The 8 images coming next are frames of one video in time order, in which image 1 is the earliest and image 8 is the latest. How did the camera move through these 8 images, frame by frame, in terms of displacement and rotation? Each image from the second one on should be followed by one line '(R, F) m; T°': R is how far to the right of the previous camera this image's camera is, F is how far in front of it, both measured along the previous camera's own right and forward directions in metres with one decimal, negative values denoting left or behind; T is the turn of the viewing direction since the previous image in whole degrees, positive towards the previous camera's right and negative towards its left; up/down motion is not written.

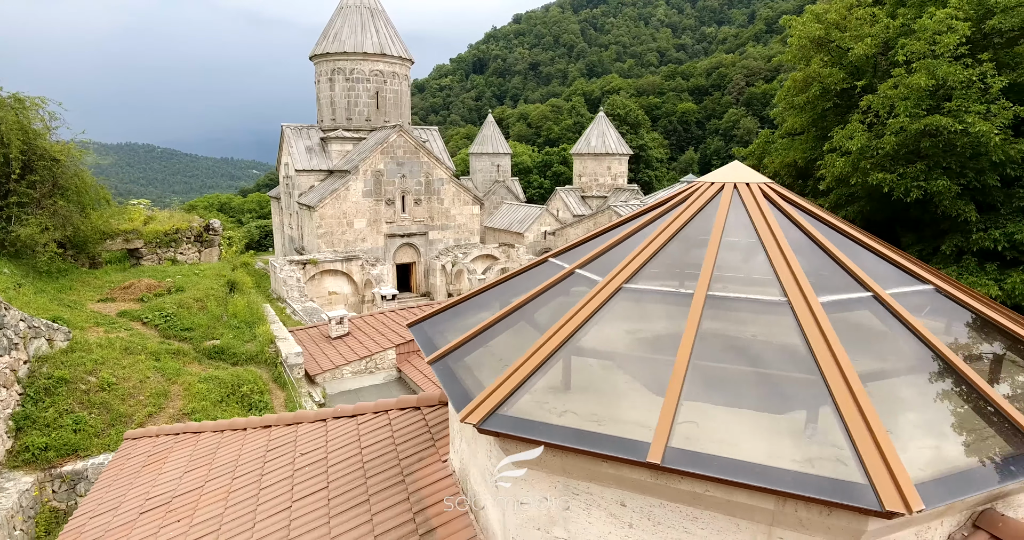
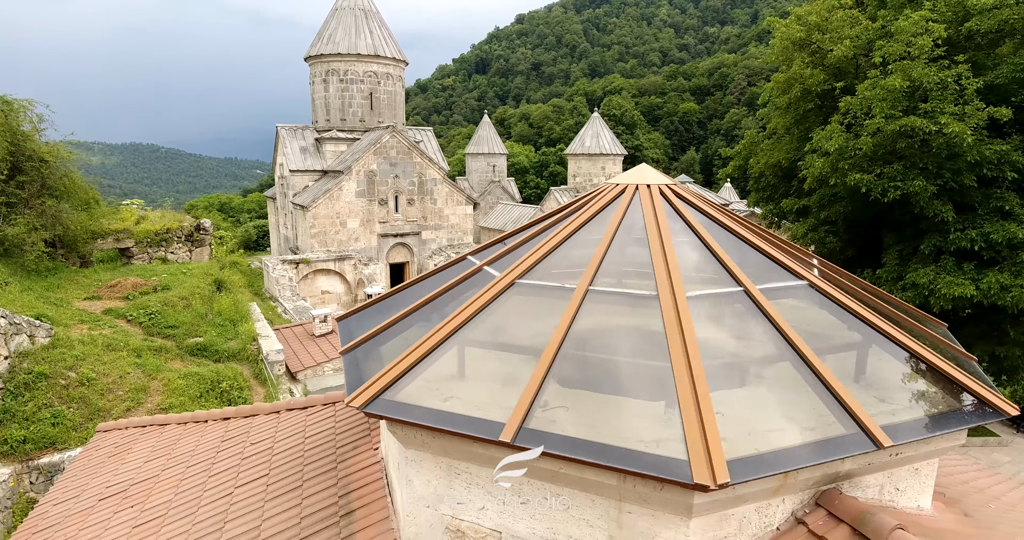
(+0.5, -0.2) m; 0°
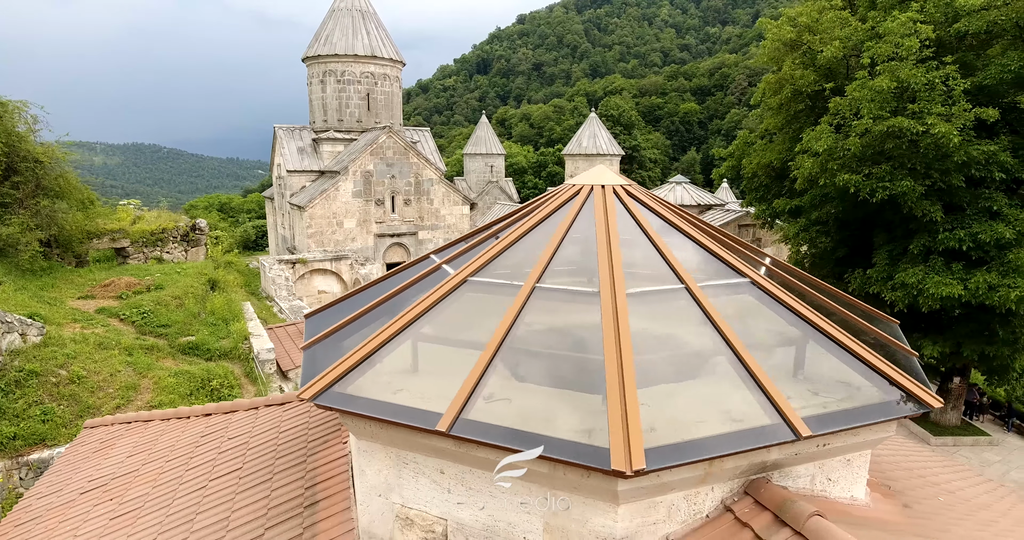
(+0.2, -0.1) m; 0°
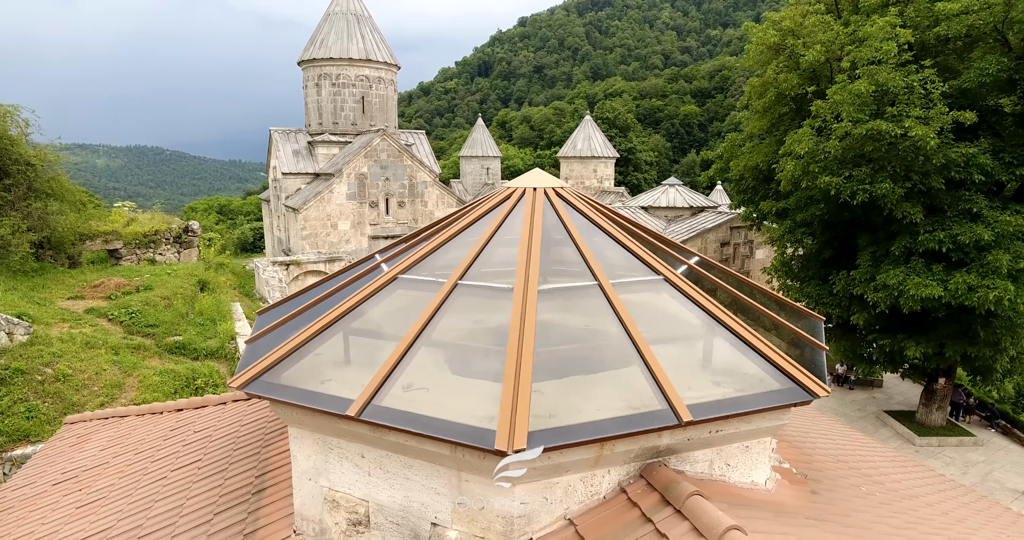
(+0.4, -0.1) m; 0°
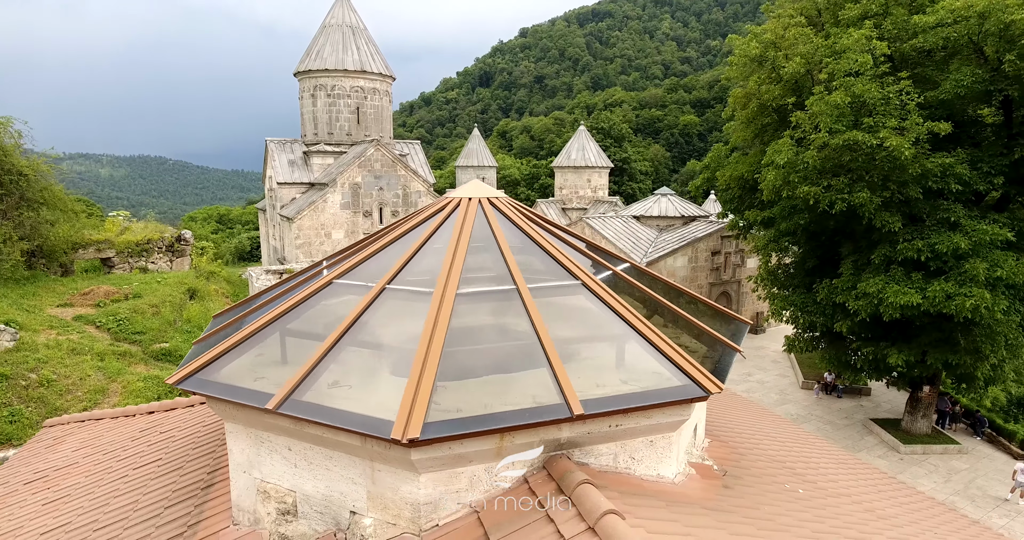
(+0.4, -0.2) m; 0°
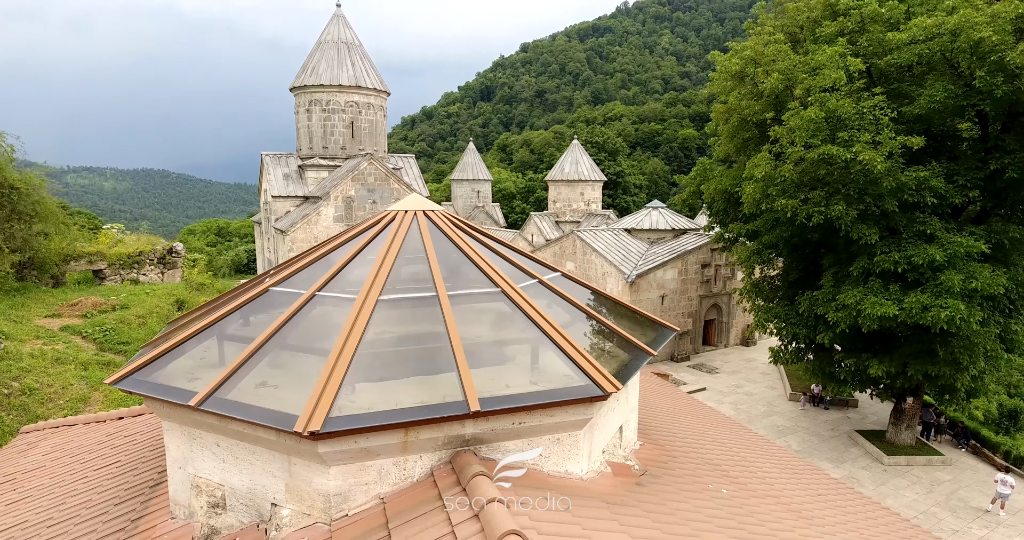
(+0.4, -0.2) m; 0°
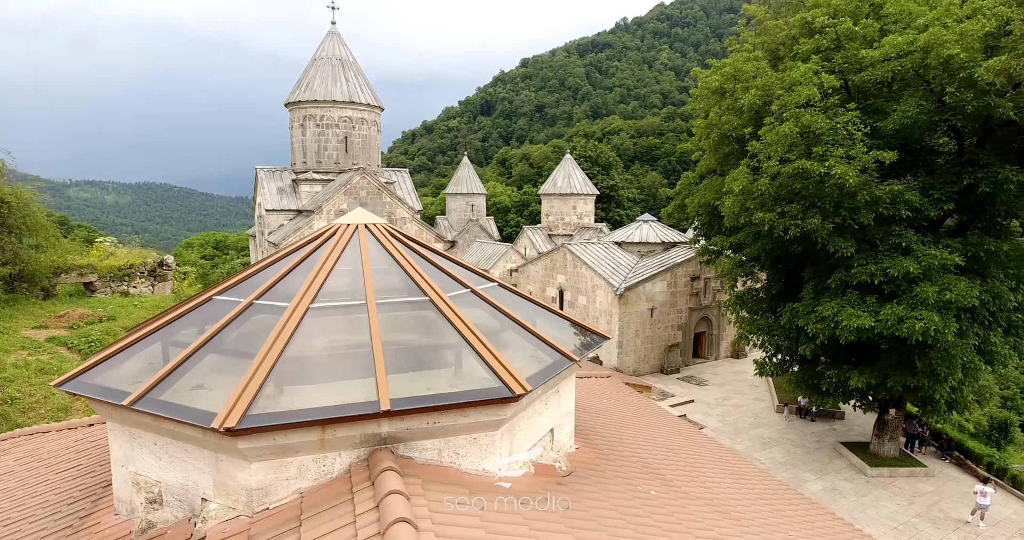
(+0.4, -0.2) m; 0°
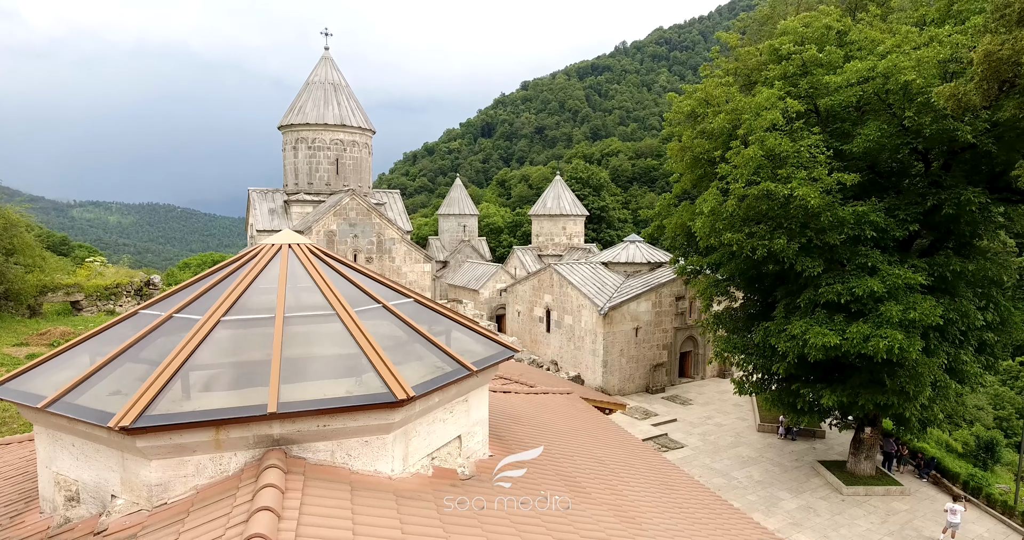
(+0.6, -0.3) m; 0°
